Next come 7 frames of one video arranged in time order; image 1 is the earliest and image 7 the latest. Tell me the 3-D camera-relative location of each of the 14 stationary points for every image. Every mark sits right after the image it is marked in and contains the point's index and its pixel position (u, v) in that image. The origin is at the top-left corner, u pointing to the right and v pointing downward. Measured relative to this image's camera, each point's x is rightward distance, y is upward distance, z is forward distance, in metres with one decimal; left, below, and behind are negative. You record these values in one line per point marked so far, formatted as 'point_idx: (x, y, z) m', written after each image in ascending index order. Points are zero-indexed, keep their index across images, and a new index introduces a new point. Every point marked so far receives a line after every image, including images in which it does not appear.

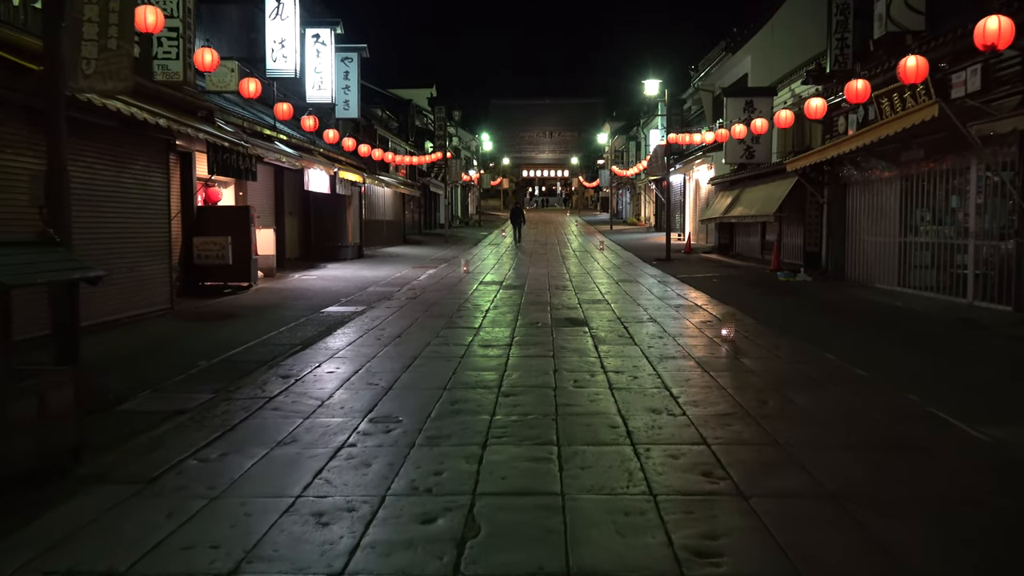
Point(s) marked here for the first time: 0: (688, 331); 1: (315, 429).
0: (+2.0, -0.5, +10.0) m
1: (-1.3, -0.9, +5.7) m
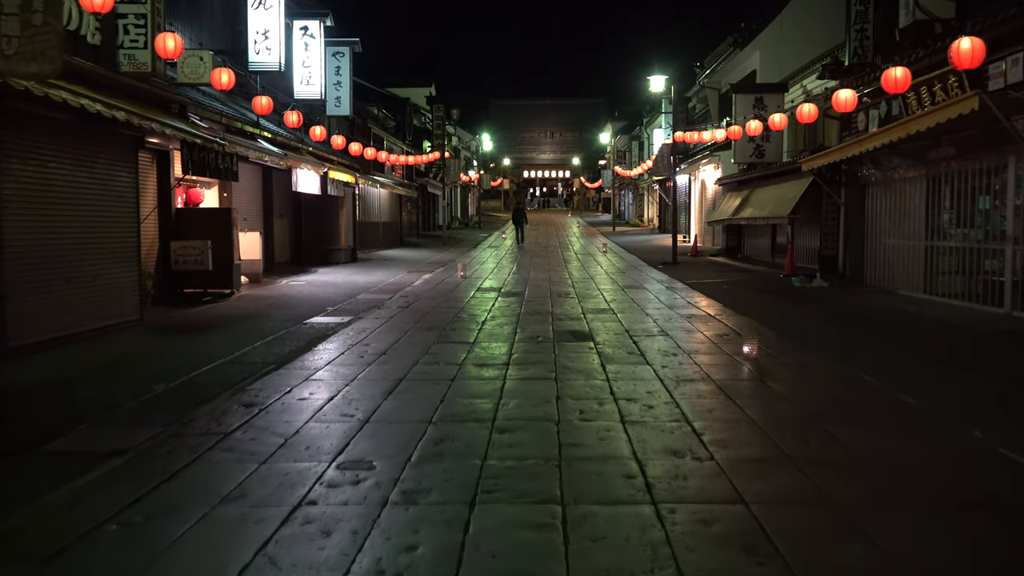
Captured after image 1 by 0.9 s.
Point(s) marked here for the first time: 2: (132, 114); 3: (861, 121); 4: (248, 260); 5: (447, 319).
0: (+2.0, -0.6, +9.1) m
1: (-1.3, -1.0, +4.7) m
2: (-4.2, +1.9, +9.6) m
3: (+6.2, +2.9, +15.4) m
4: (-5.0, +0.5, +16.6) m
5: (-0.9, -0.4, +11.5) m
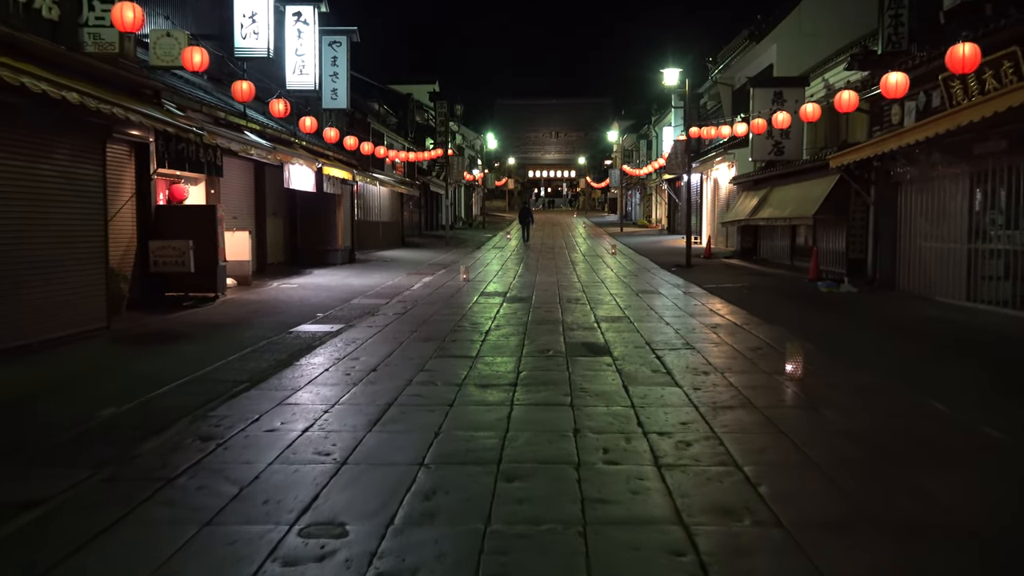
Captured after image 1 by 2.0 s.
0: (+2.1, -0.7, +8.0) m
1: (-1.3, -1.1, +3.7) m
2: (-4.1, +1.9, +8.5) m
3: (+6.3, +2.8, +14.3) m
4: (-4.9, +0.5, +15.5) m
5: (-0.8, -0.5, +10.4) m
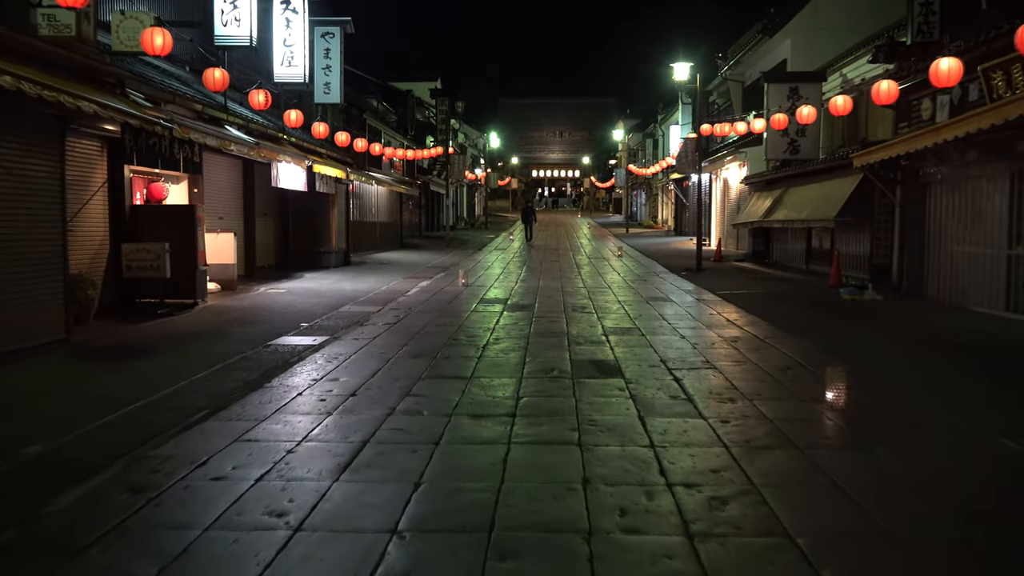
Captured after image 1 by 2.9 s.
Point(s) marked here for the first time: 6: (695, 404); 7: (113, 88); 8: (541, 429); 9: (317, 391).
0: (+2.0, -0.8, +7.0) m
1: (-1.3, -1.2, +2.7) m
2: (-4.1, +1.8, +7.6) m
3: (+6.3, +2.7, +13.3) m
4: (-4.9, +0.4, +14.6) m
5: (-0.8, -0.6, +9.5) m
6: (+1.4, -0.9, +6.5) m
7: (-4.2, +2.1, +9.2) m
8: (+0.2, -0.9, +5.7) m
9: (-1.6, -0.8, +7.0) m
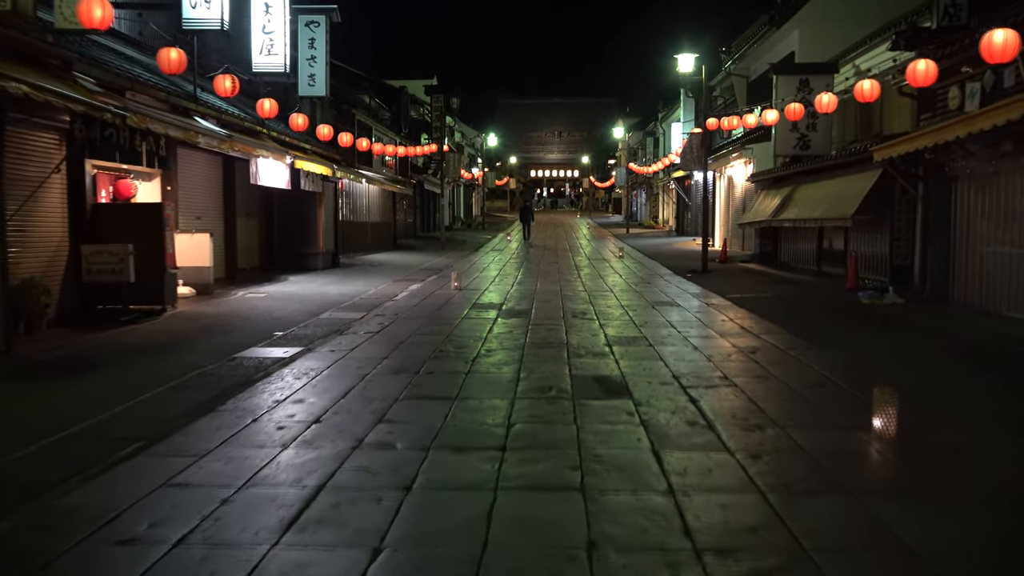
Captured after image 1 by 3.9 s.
0: (+2.0, -0.9, +6.0) m
1: (-1.4, -1.3, +1.7) m
2: (-4.2, +1.7, +6.6) m
3: (+6.2, +2.7, +12.3) m
4: (-5.0, +0.3, +13.6) m
5: (-0.8, -0.6, +8.5) m
6: (+1.3, -0.9, +5.5) m
7: (-4.3, +2.1, +8.3) m
8: (+0.1, -1.0, +4.7) m
9: (-1.6, -0.9, +6.0) m
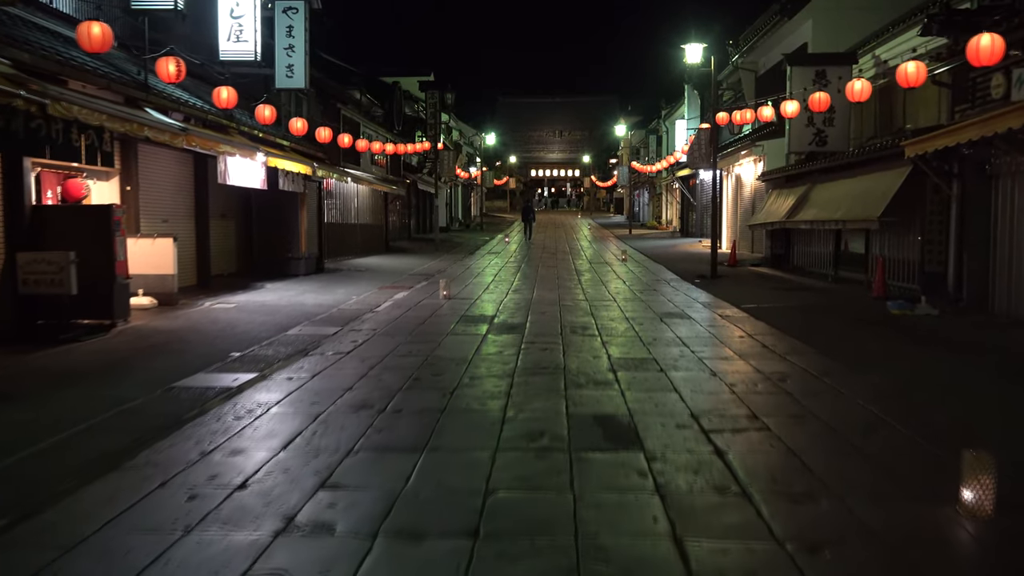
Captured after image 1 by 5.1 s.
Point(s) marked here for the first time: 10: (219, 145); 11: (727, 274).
0: (+1.9, -1.0, +4.8) m
1: (-1.5, -1.4, +0.5) m
2: (-4.3, +1.6, +5.4) m
3: (+6.1, +2.5, +11.1) m
4: (-5.1, +0.2, +12.4) m
5: (-1.0, -0.8, +7.2) m
6: (+1.2, -1.1, +4.2) m
7: (-4.4, +1.9, +7.0) m
8: (0.0, -1.1, +3.5) m
9: (-1.7, -1.0, +4.8) m
10: (-3.9, +1.9, +11.7) m
11: (+4.7, +0.3, +19.0) m
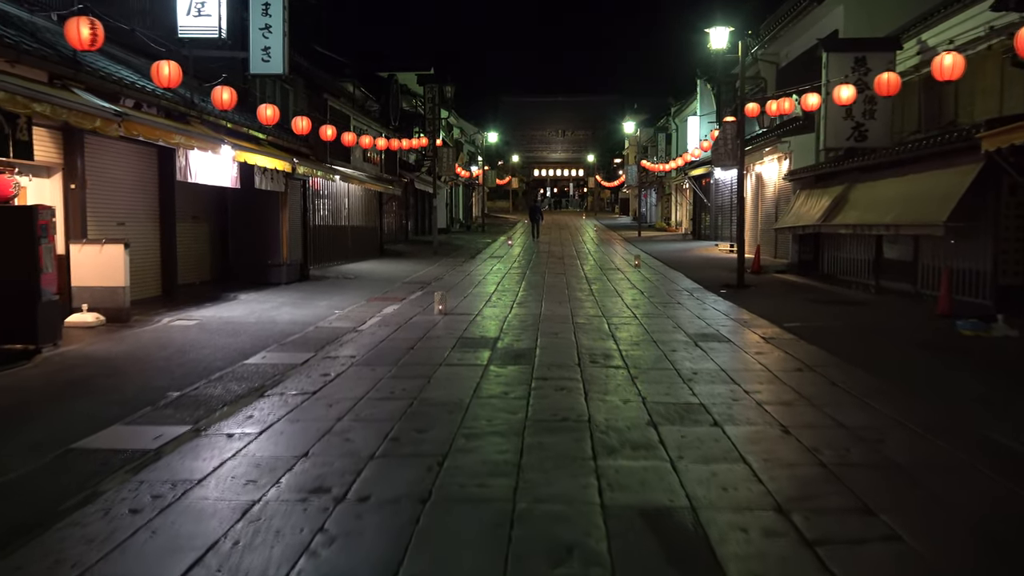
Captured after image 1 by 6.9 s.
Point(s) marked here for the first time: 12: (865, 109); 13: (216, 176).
0: (+1.9, -1.2, +3.0) m
1: (-1.4, -1.6, -1.3) m
2: (-4.2, +1.4, +3.6) m
3: (+6.2, +2.3, +9.3) m
4: (-5.0, 0.0, +10.6) m
5: (-0.9, -1.0, +5.5) m
6: (+1.2, -1.3, +2.4) m
7: (-4.4, +1.7, +5.2) m
8: (+0.1, -1.3, +1.7) m
9: (-1.7, -1.2, +3.0) m
10: (-3.9, +1.7, +9.9) m
11: (+4.8, +0.1, +17.2) m
12: (+6.2, +3.1, +15.0) m
13: (-4.2, +1.6, +12.2) m
